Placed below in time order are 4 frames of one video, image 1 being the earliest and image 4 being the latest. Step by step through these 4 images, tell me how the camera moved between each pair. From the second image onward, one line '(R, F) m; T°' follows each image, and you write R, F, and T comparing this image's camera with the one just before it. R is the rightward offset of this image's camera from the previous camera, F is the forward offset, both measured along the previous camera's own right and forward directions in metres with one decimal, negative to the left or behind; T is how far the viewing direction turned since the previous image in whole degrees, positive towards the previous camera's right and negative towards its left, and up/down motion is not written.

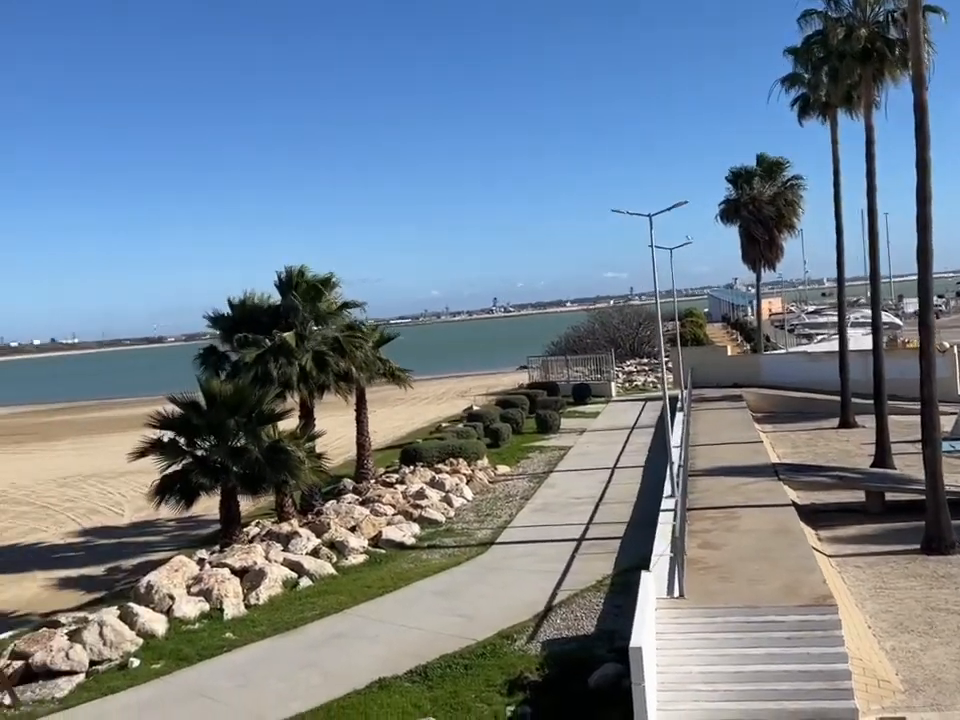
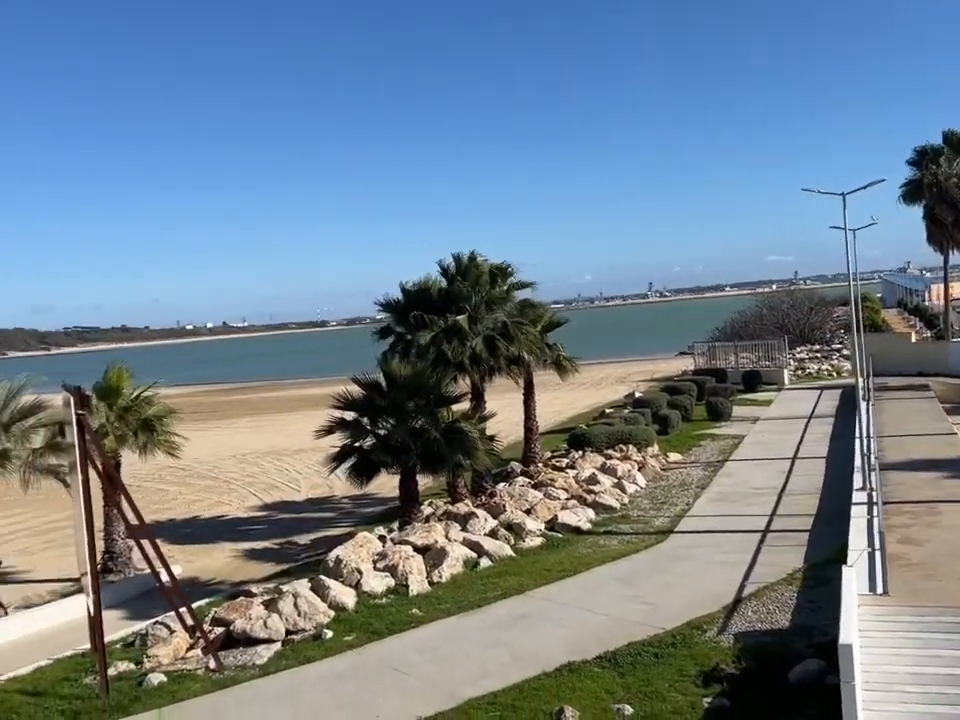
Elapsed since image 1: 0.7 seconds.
(-0.4, 0.0) m; -9°
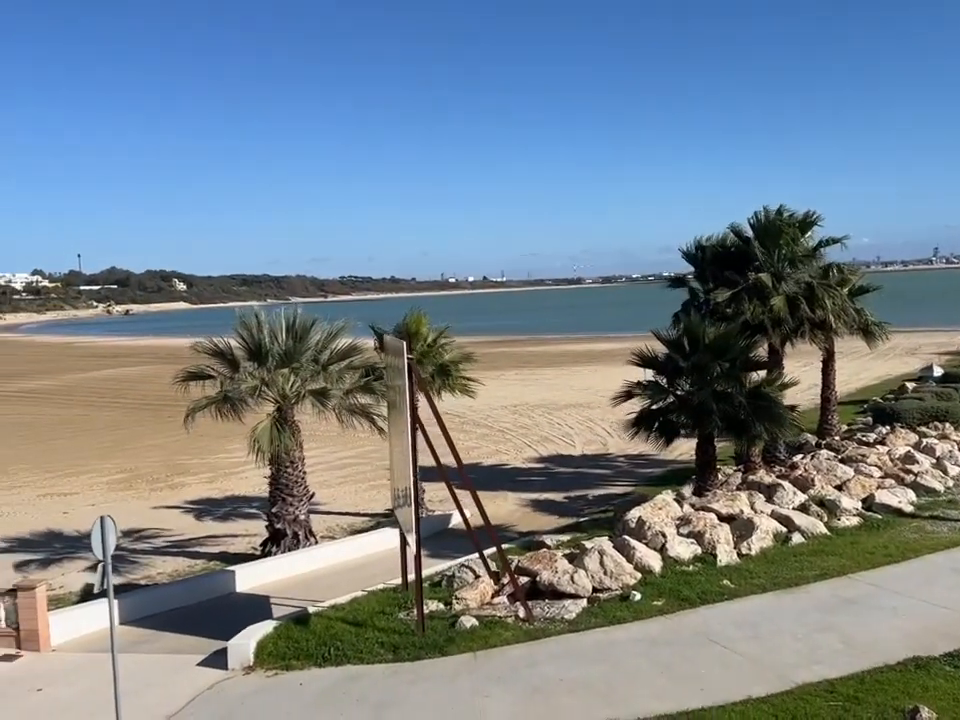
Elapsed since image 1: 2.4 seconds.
(-0.7, +0.3) m; -14°
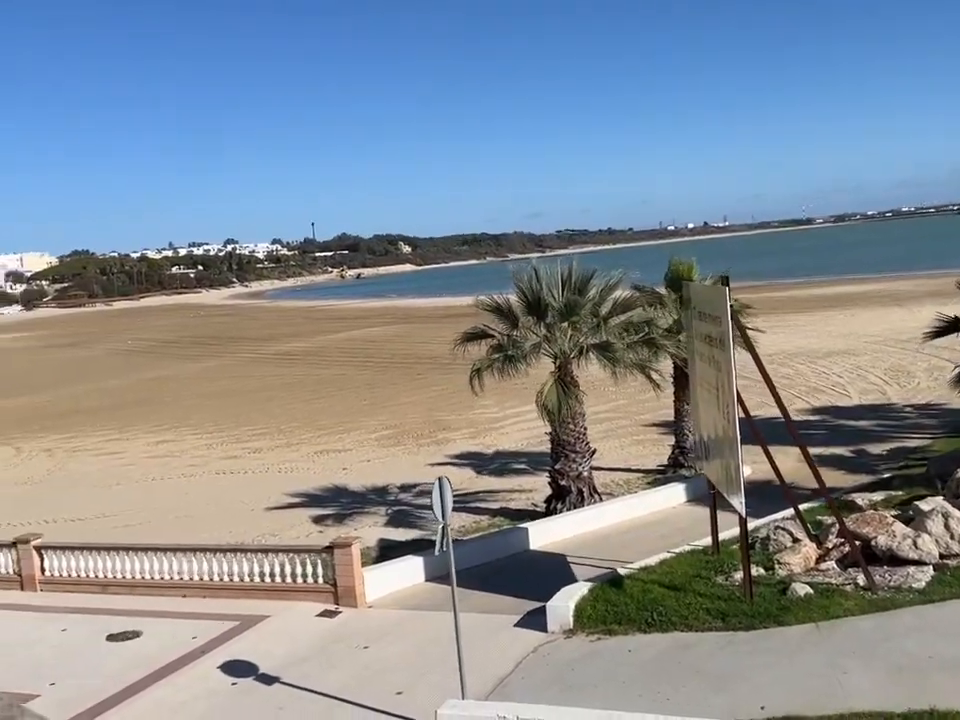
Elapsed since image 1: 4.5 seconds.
(-0.9, +0.5) m; -12°
